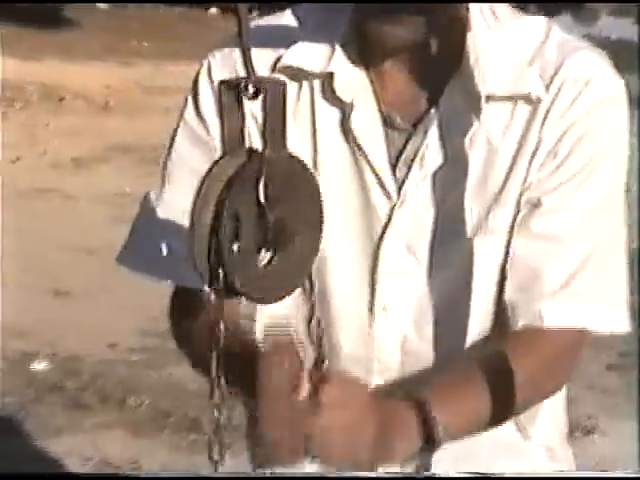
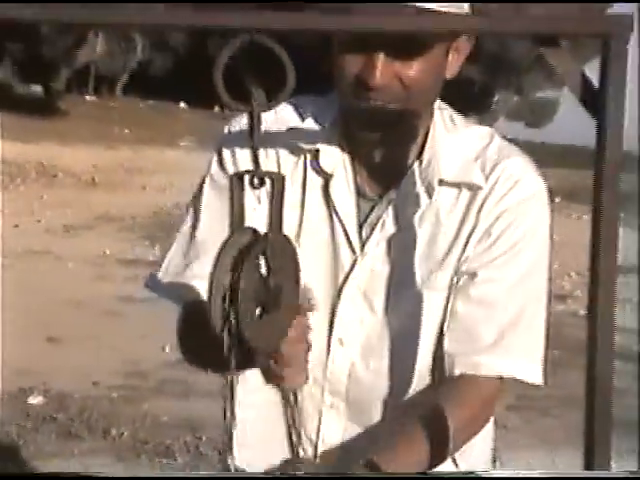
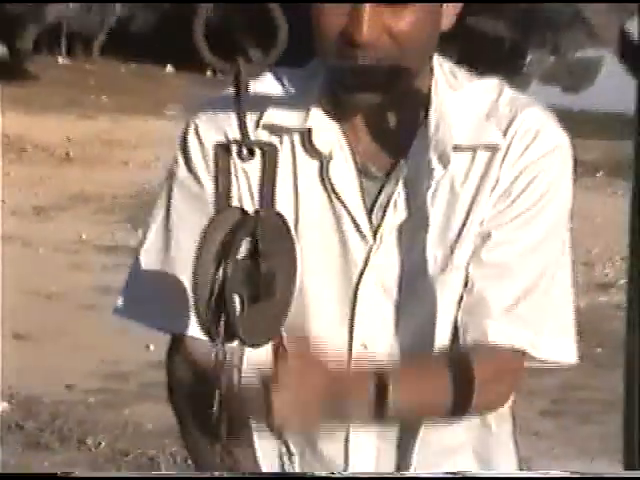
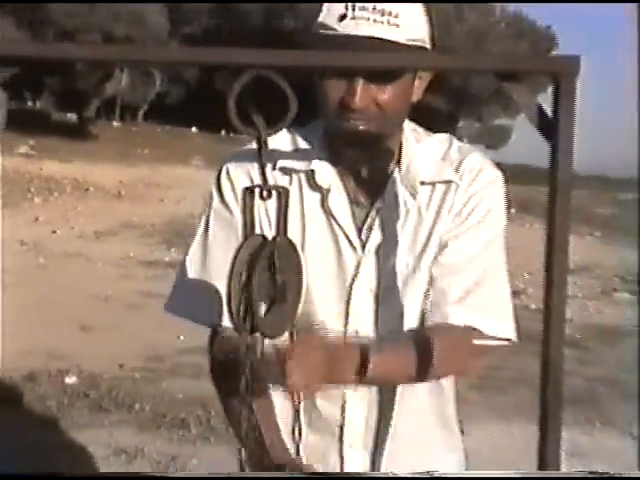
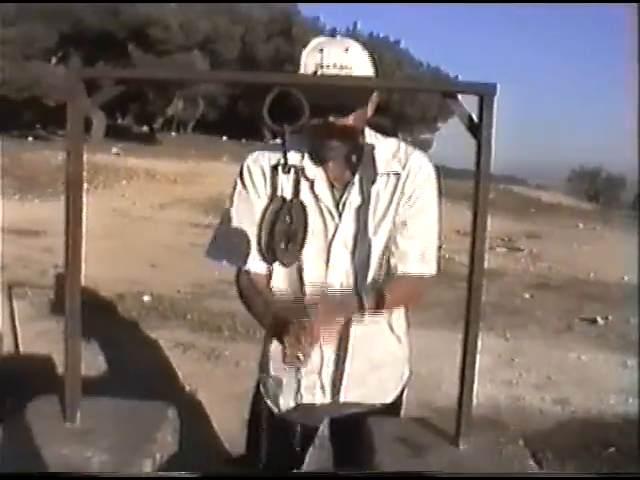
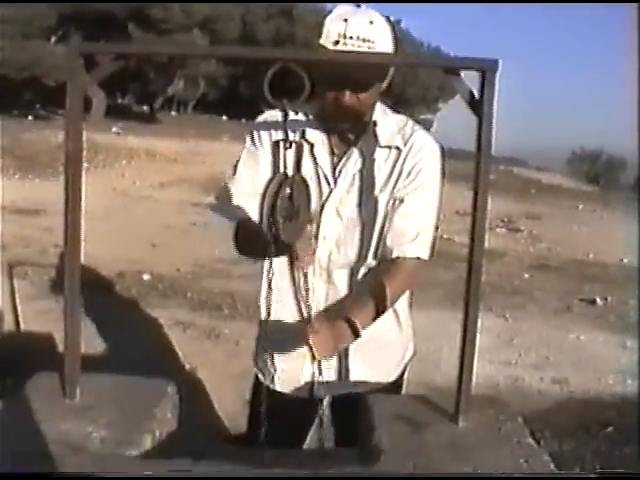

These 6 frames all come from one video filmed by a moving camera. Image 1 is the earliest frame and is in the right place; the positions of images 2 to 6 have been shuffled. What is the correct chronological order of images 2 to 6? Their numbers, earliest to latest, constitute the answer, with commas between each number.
3, 2, 4, 5, 6
